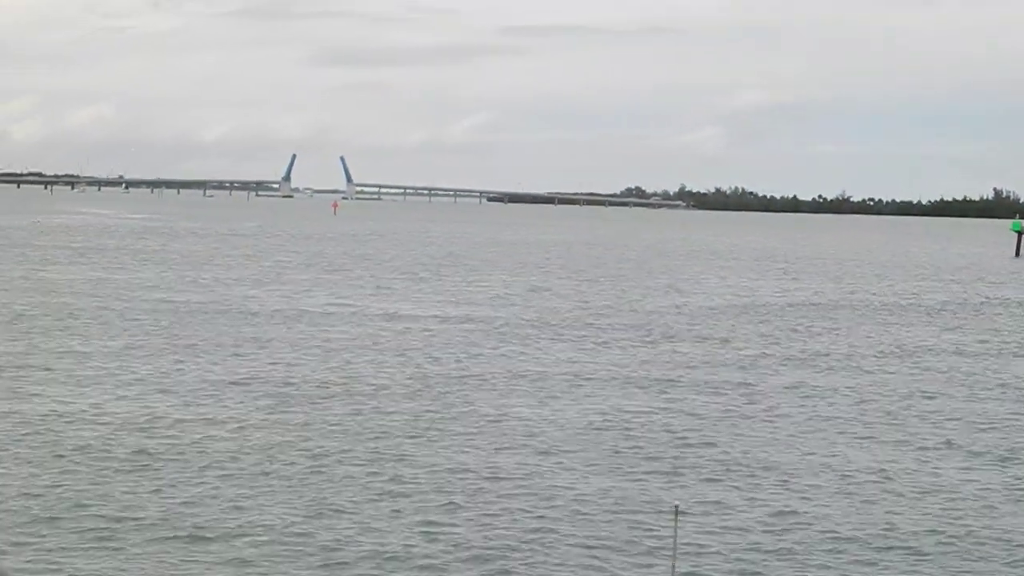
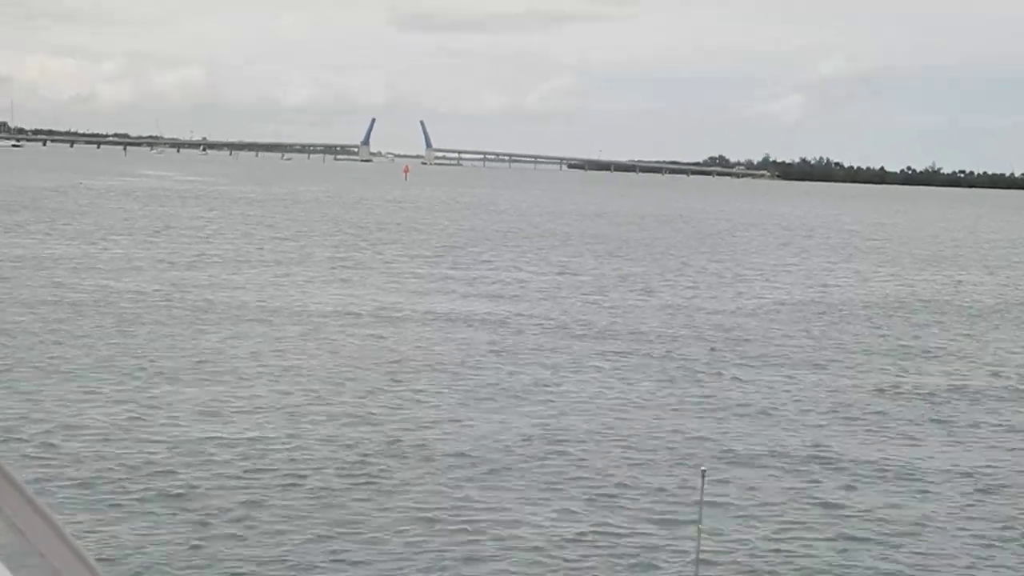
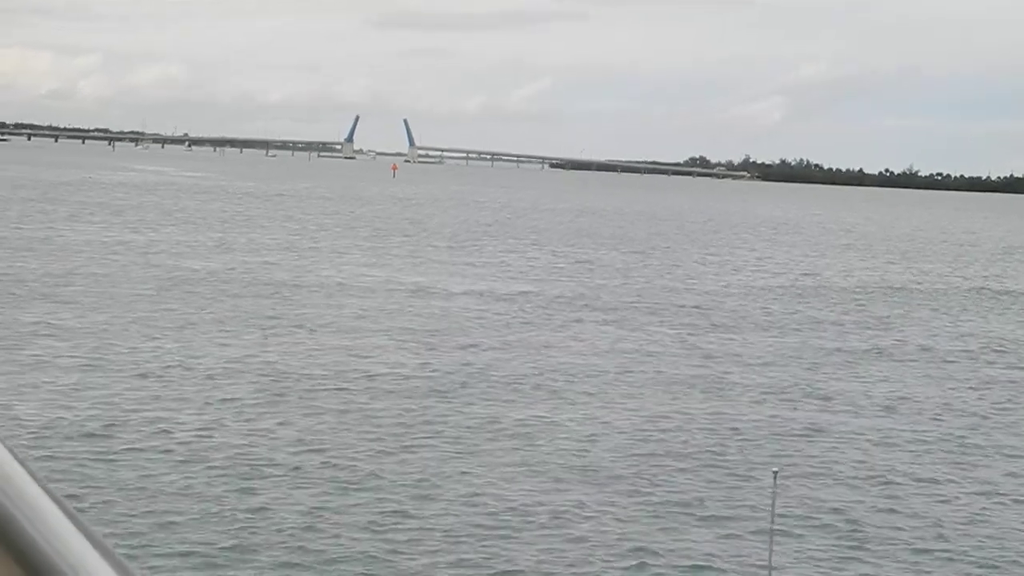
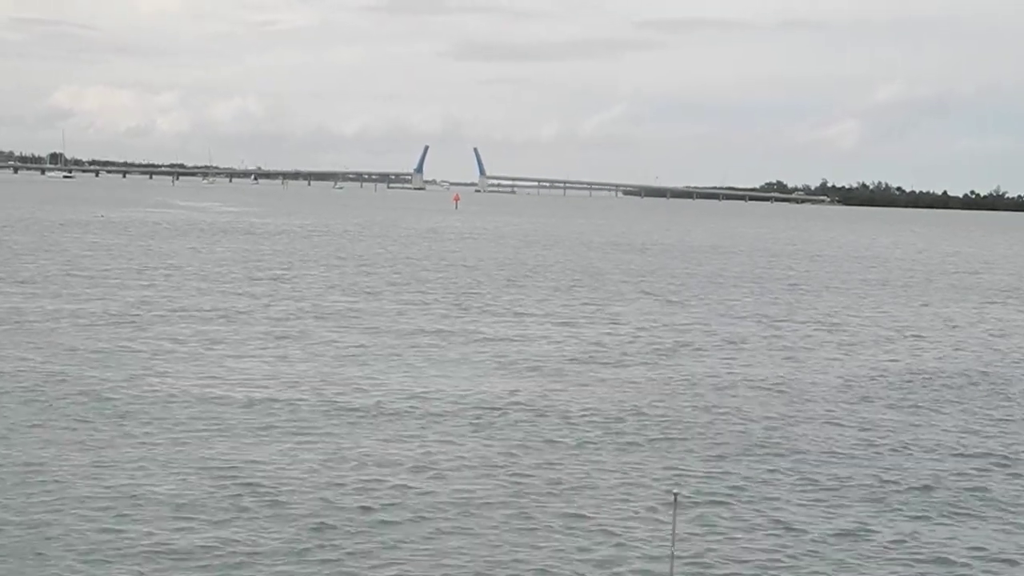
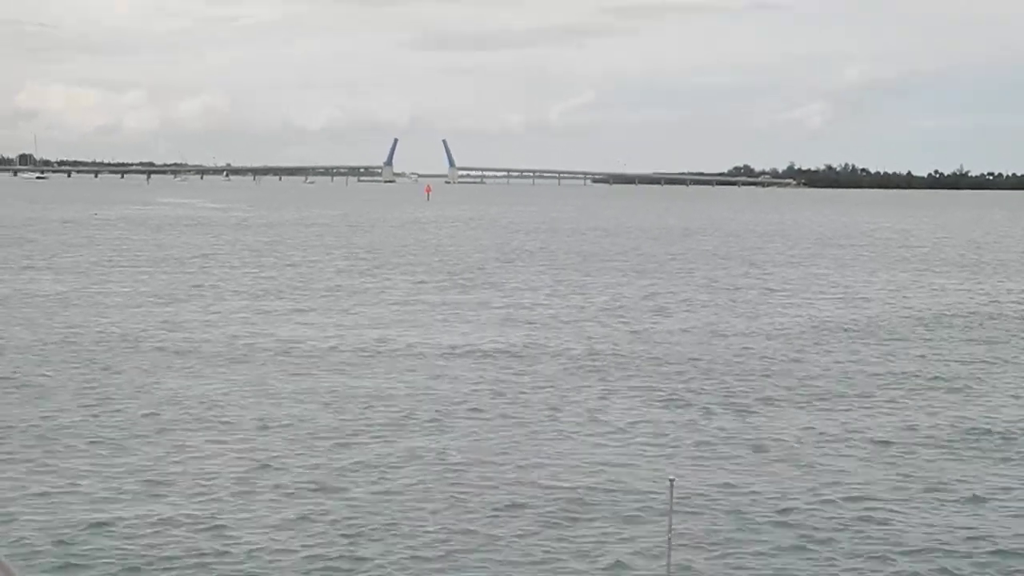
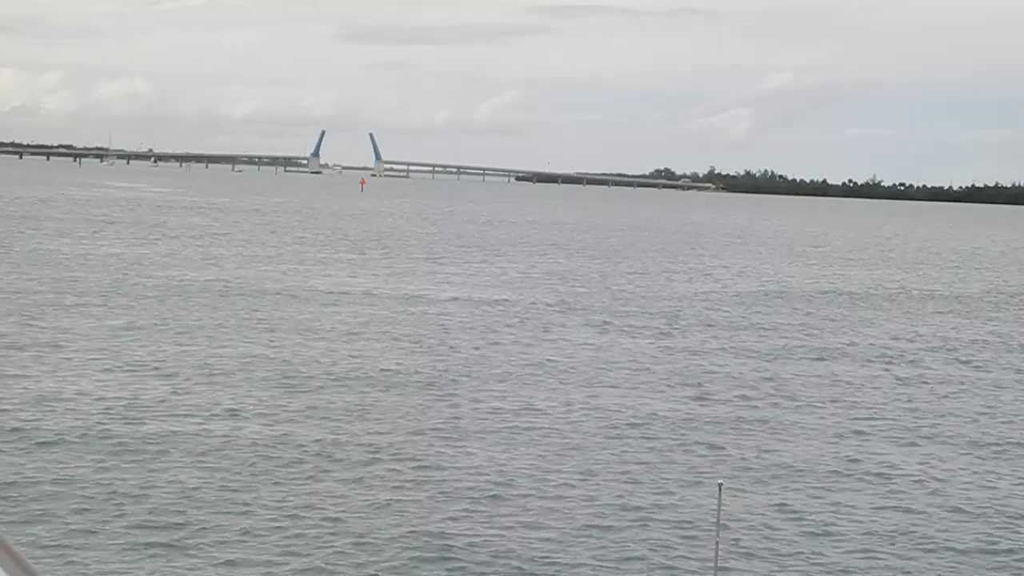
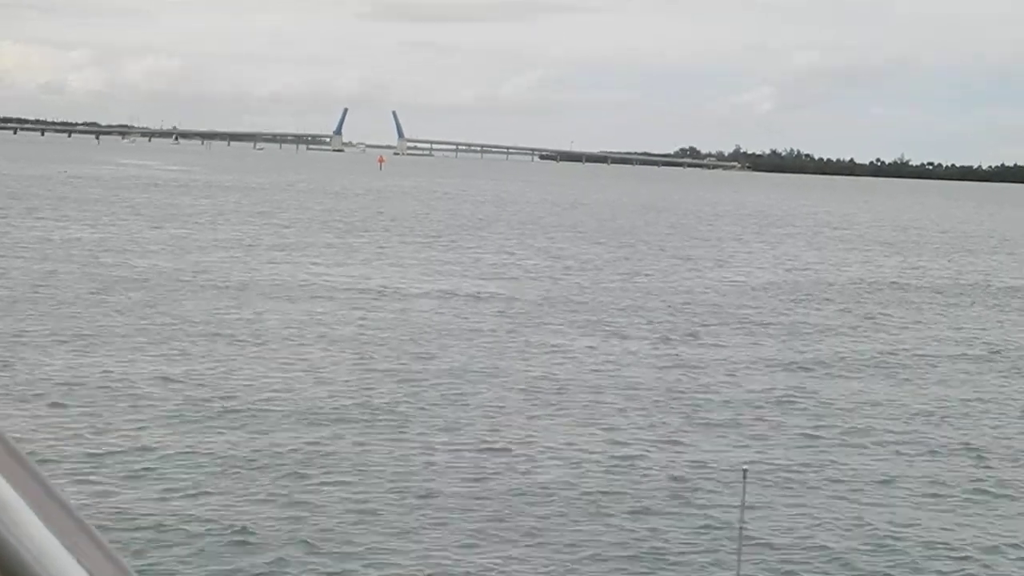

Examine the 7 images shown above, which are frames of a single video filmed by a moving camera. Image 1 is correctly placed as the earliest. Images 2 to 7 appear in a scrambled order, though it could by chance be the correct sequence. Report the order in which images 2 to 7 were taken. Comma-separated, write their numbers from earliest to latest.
6, 3, 7, 2, 5, 4
